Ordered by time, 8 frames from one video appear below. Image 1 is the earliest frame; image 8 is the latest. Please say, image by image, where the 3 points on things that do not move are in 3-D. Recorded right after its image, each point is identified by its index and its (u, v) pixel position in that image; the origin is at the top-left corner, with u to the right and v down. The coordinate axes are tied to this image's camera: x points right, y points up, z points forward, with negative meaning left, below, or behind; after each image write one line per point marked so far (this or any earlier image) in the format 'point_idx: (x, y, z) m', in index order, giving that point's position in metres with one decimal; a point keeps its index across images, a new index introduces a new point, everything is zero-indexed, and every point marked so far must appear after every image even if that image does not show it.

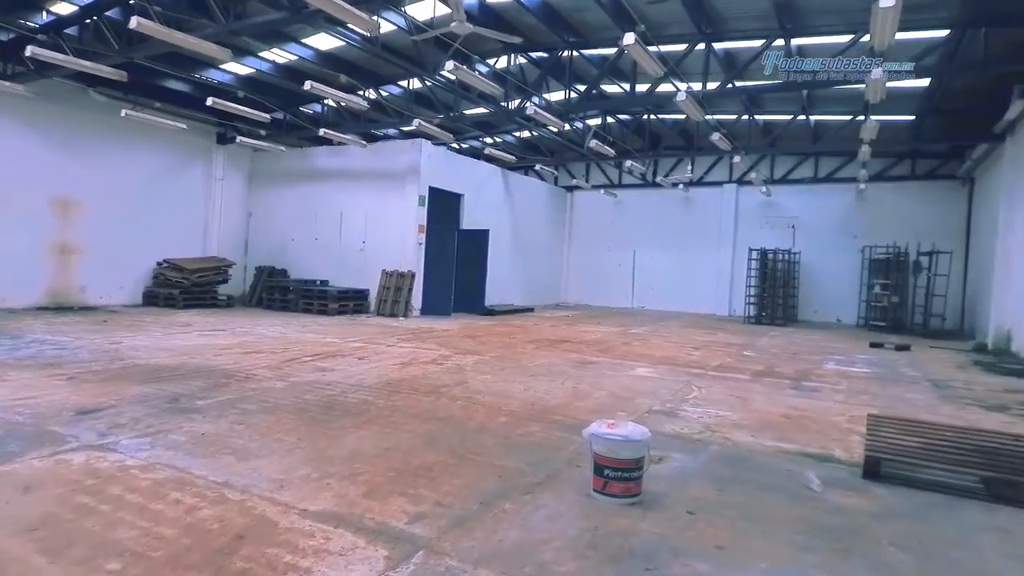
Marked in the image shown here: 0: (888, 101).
0: (+6.1, +3.1, +10.2) m
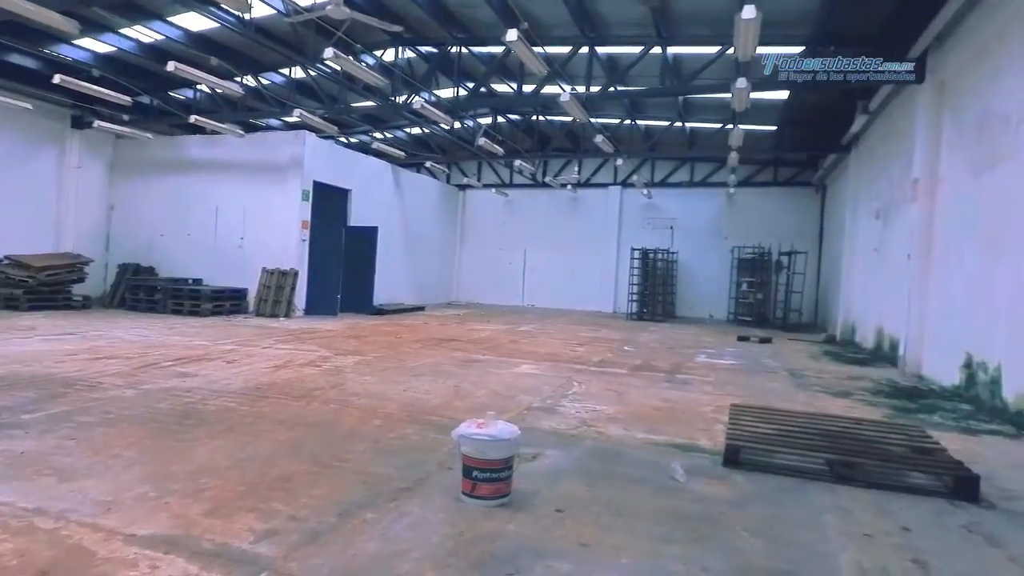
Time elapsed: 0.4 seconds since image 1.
0: (+4.2, +3.1, +11.0) m
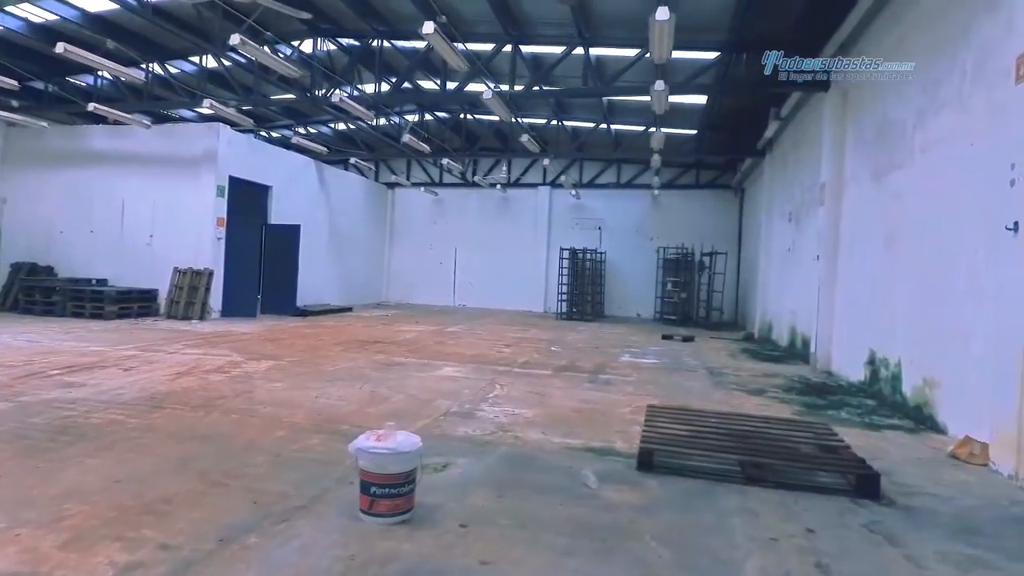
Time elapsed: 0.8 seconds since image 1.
0: (+2.9, +3.1, +11.2) m
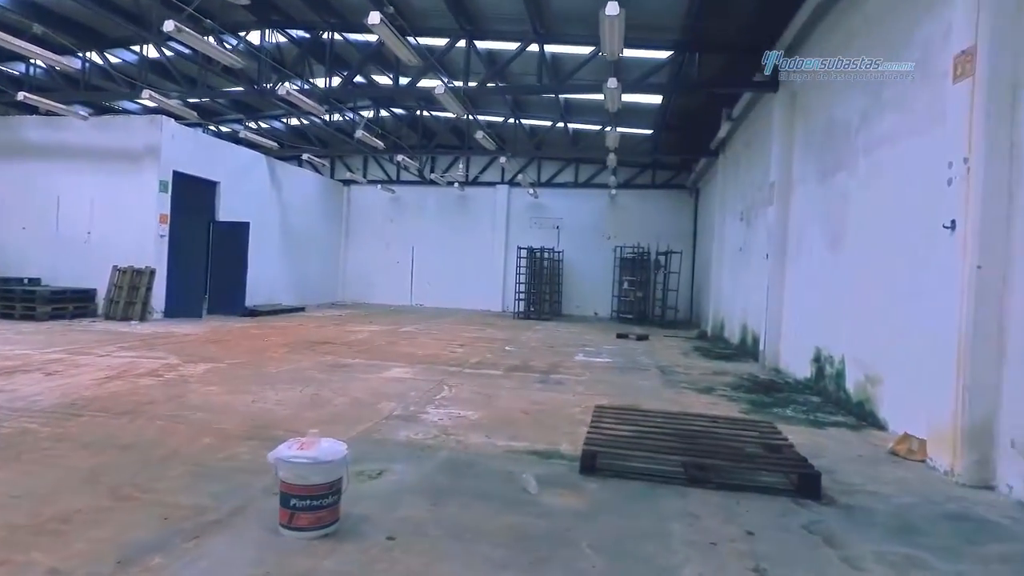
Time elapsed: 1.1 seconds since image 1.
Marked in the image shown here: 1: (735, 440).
0: (+2.1, +3.1, +11.3) m
1: (+1.3, -0.9, +3.6) m
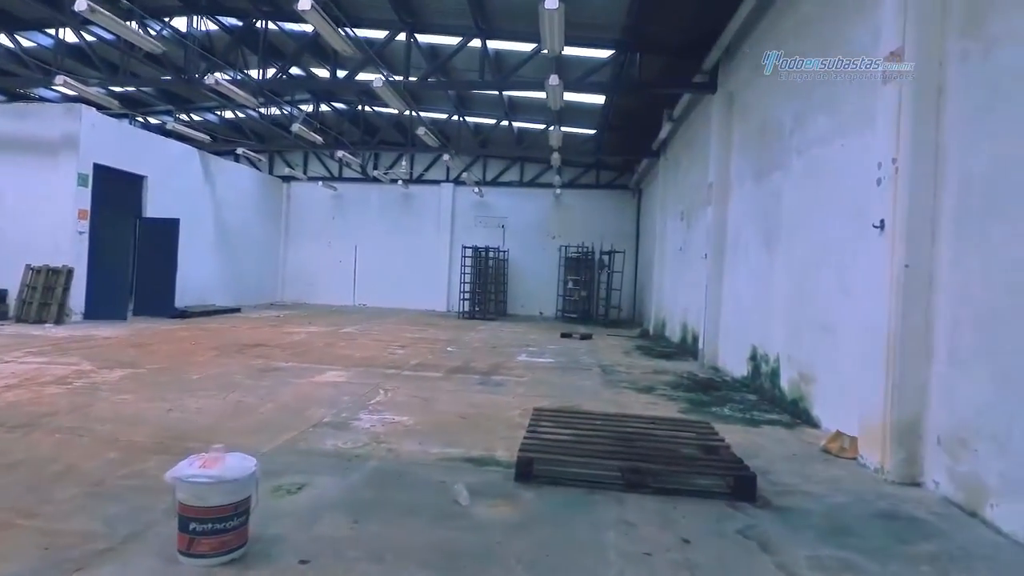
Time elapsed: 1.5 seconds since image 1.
0: (+1.1, +3.1, +11.3) m
1: (+0.9, -0.9, +3.6) m
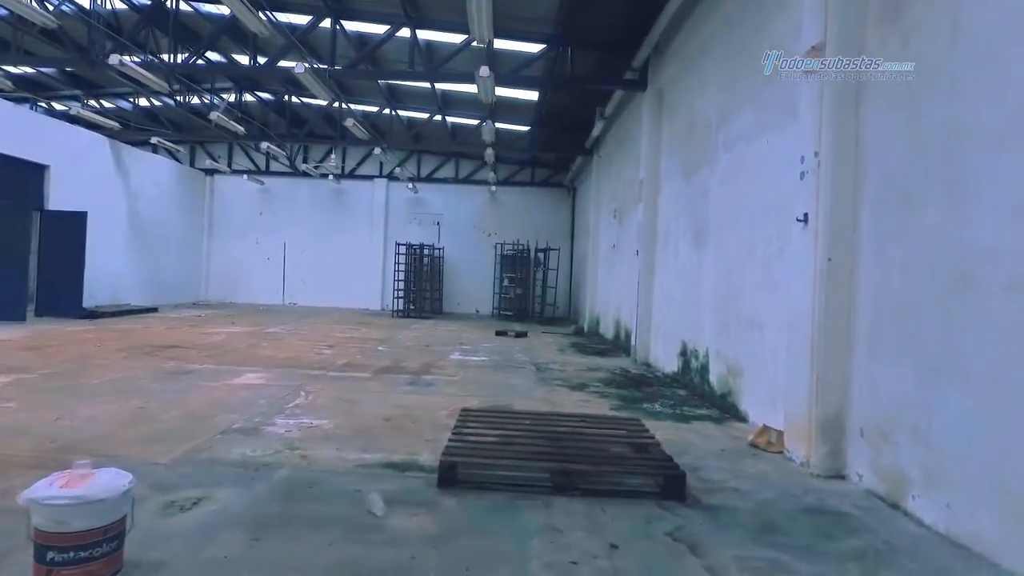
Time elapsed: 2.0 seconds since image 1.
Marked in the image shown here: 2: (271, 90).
0: (0.0, +3.2, +11.1) m
1: (+0.5, -0.8, +3.5) m
2: (-4.4, +3.6, +11.4) m
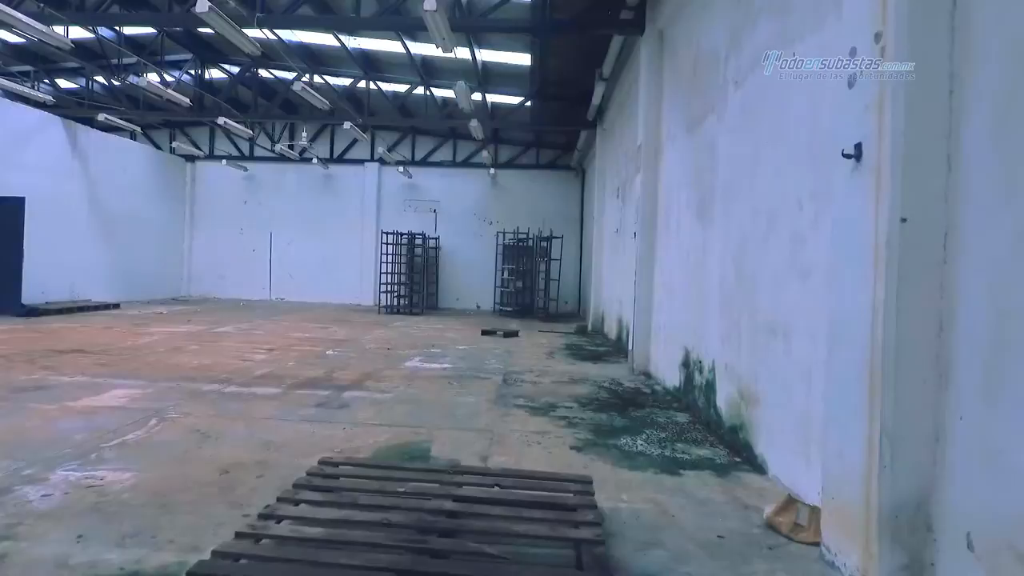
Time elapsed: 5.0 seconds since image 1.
0: (-0.2, +3.3, +9.7) m
1: (0.0, -0.8, +2.1) m
2: (-4.5, +3.7, +10.2) m
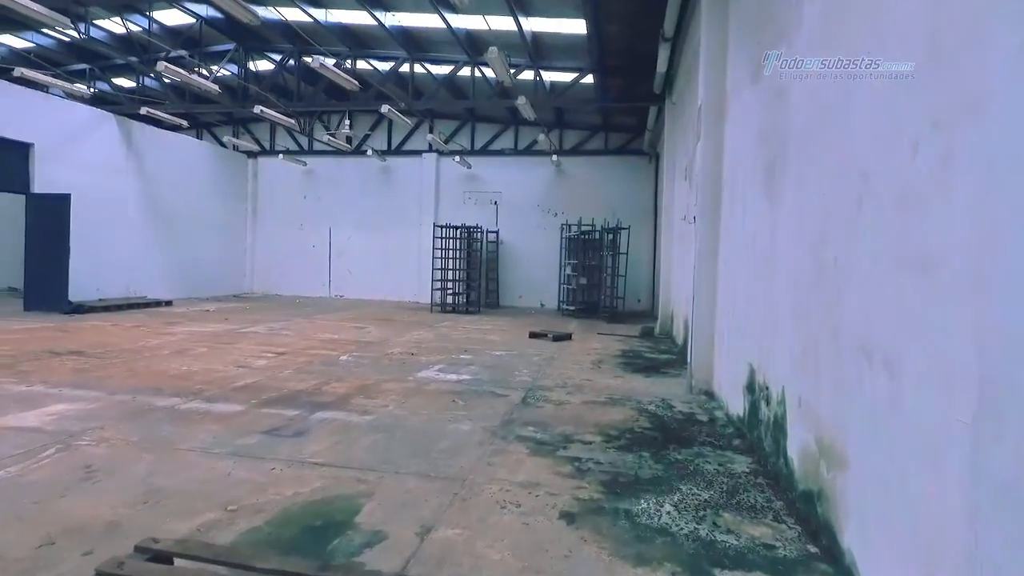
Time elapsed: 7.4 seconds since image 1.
0: (+0.6, +3.3, +8.7) m
1: (-0.3, -0.8, +1.1) m
2: (-3.7, +3.8, +9.8) m
